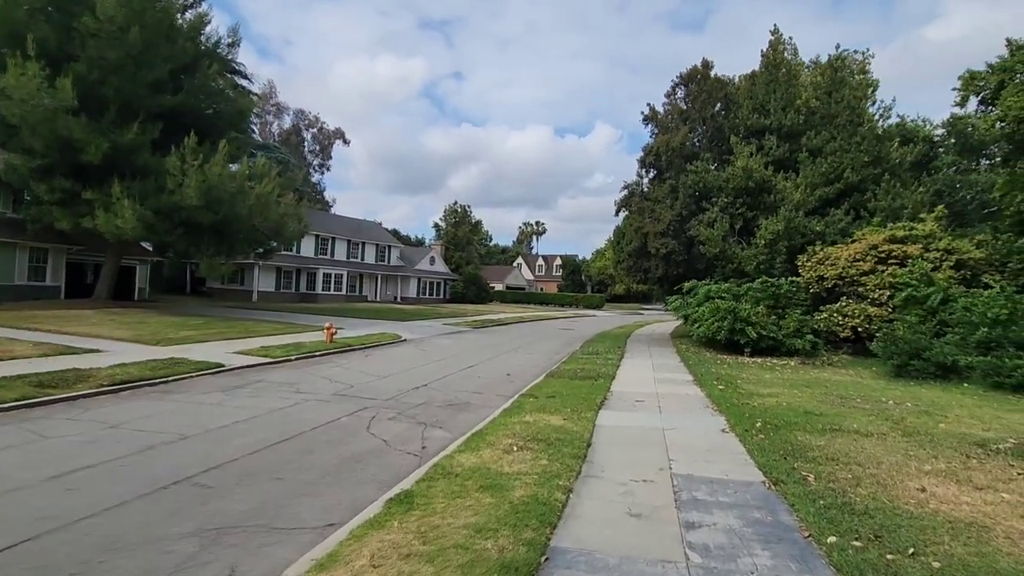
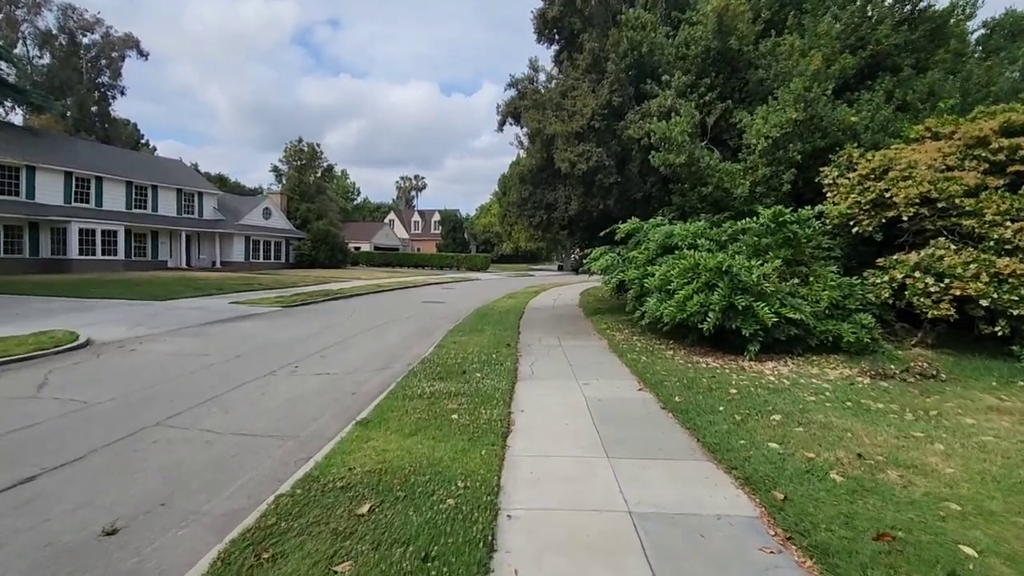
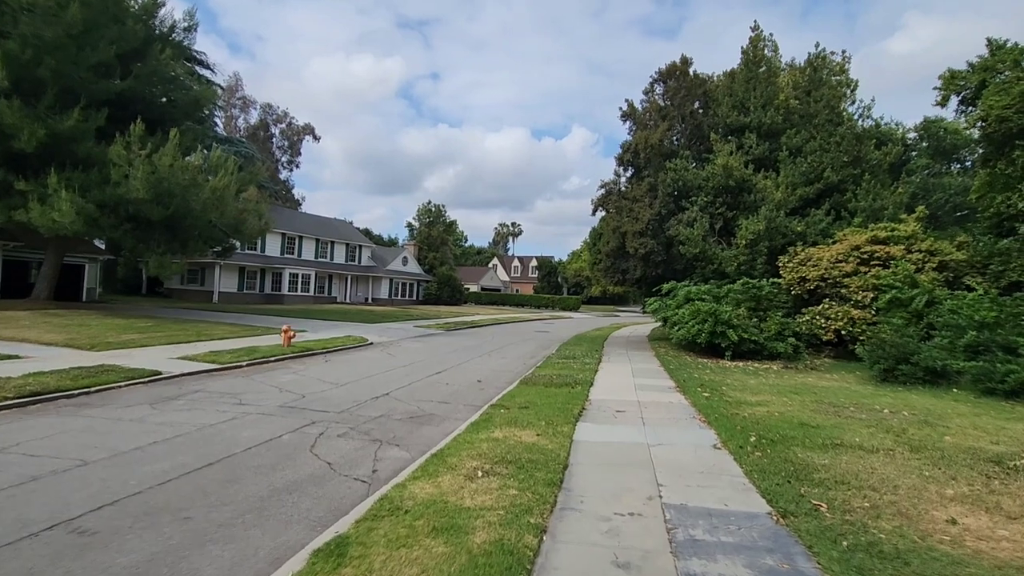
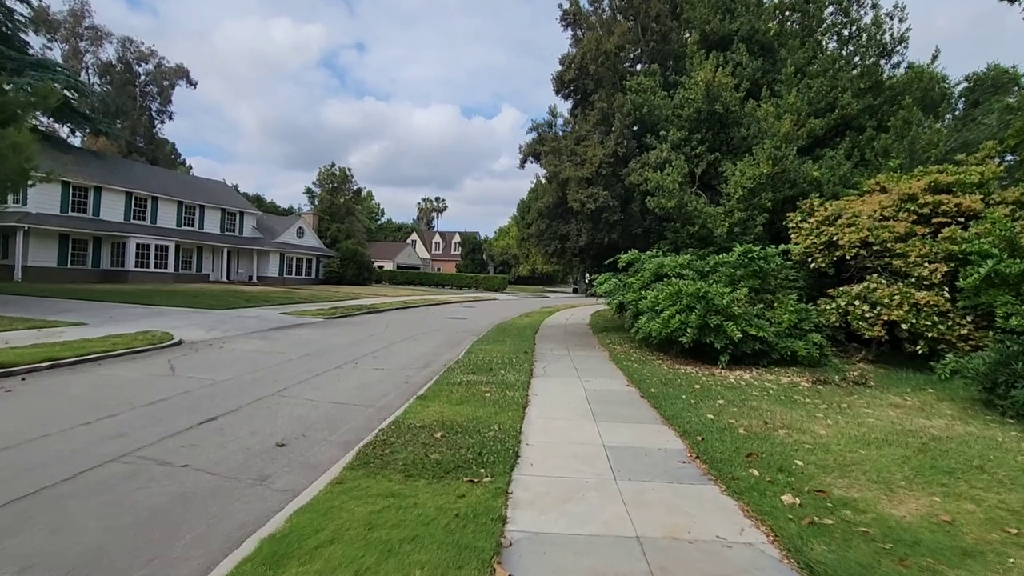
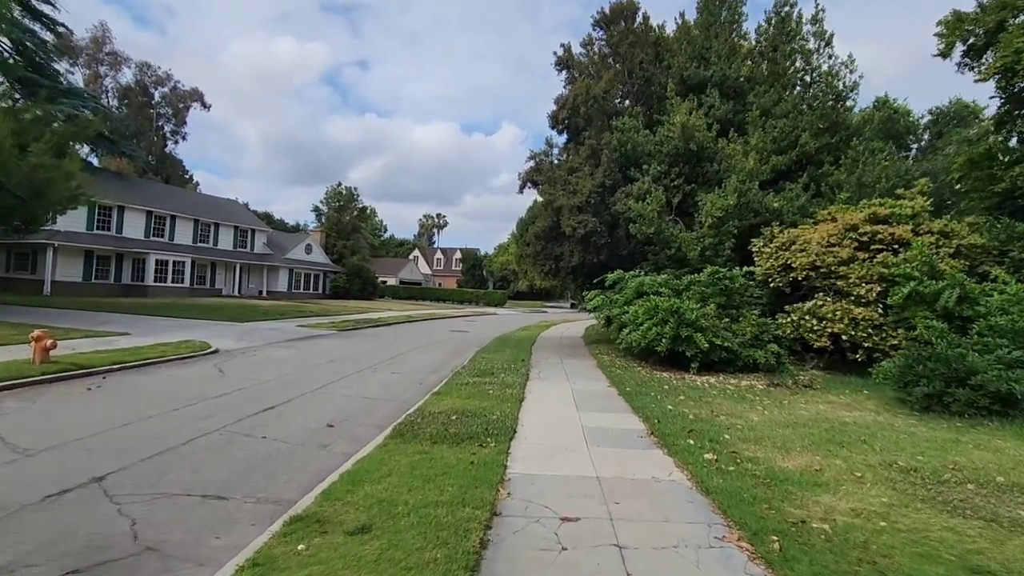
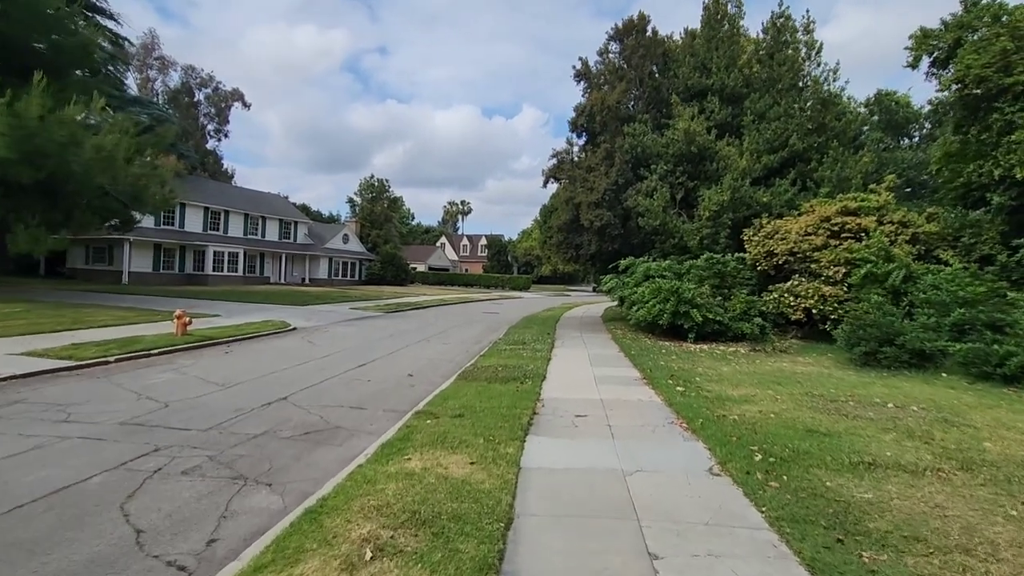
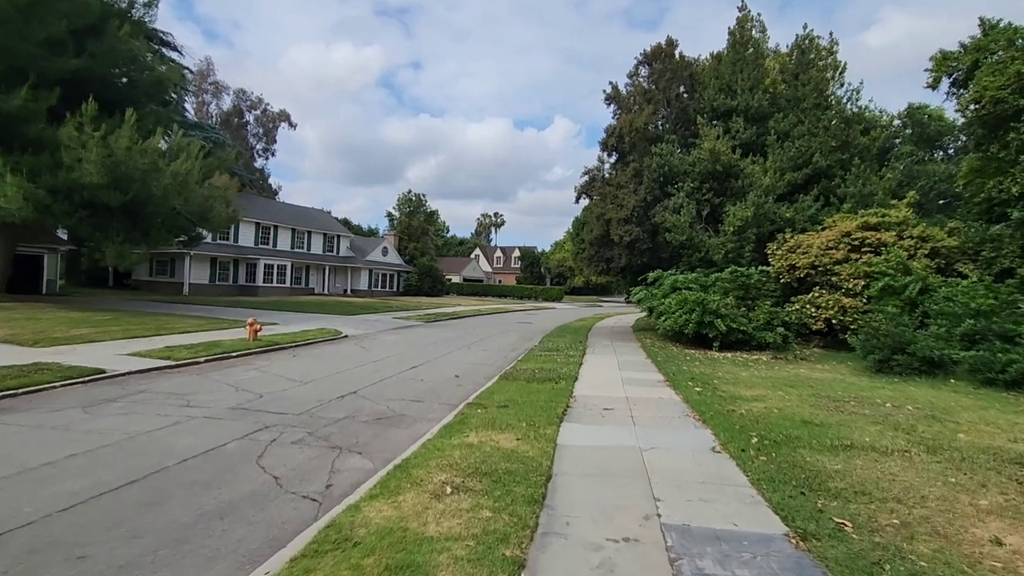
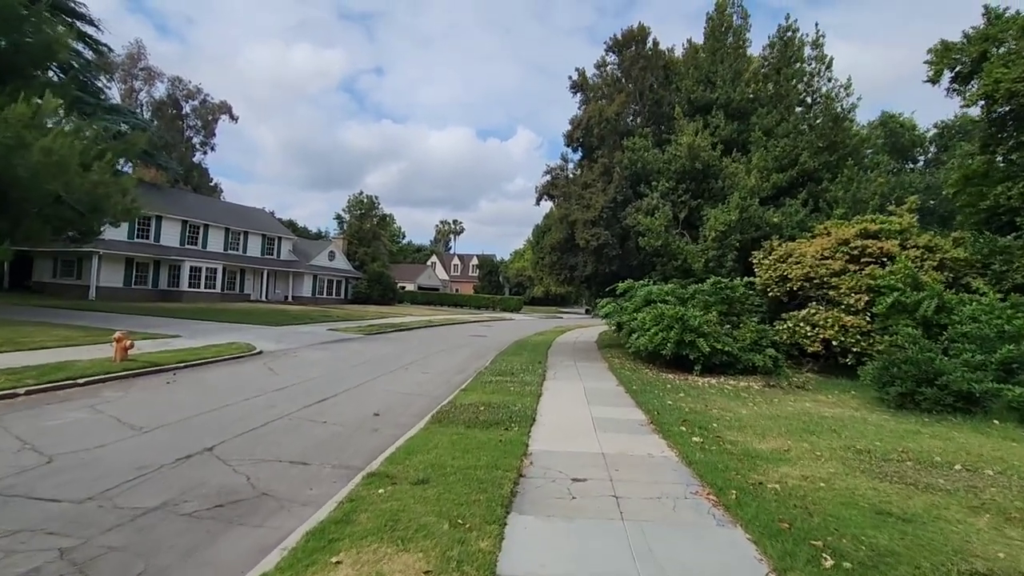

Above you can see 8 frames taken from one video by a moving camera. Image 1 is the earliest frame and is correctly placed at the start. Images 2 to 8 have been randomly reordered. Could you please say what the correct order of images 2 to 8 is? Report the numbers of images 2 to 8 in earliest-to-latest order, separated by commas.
3, 7, 6, 8, 5, 4, 2
